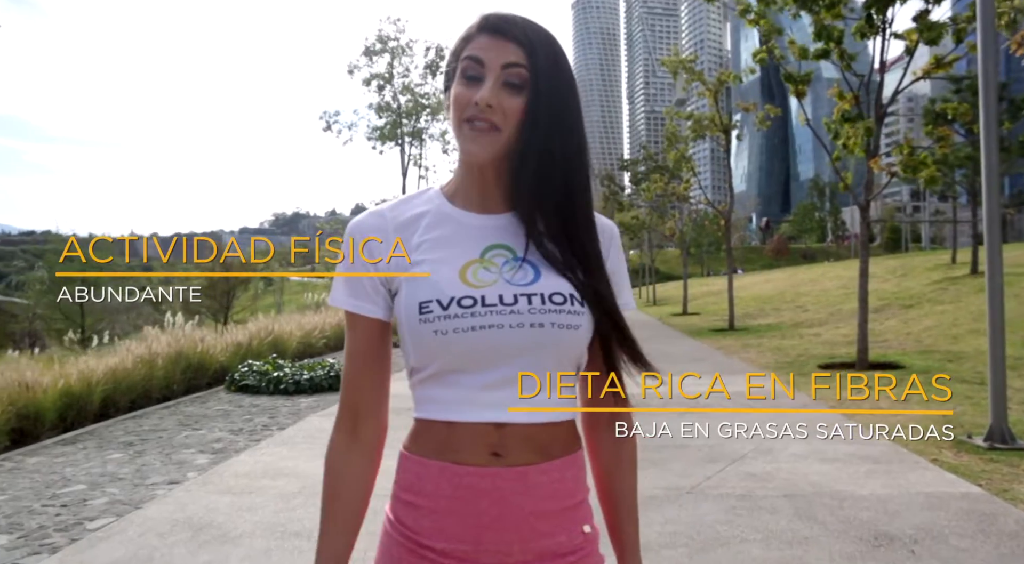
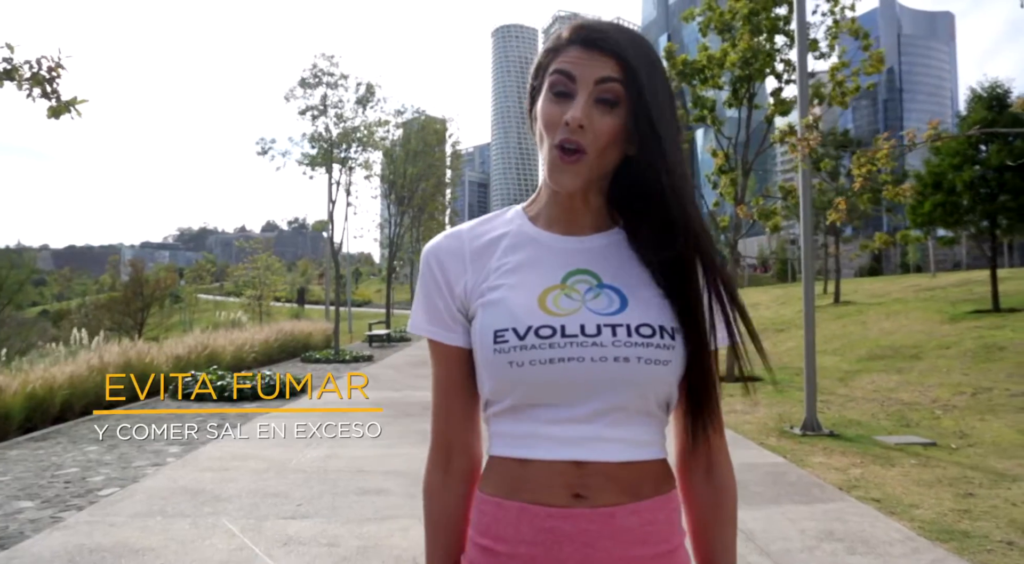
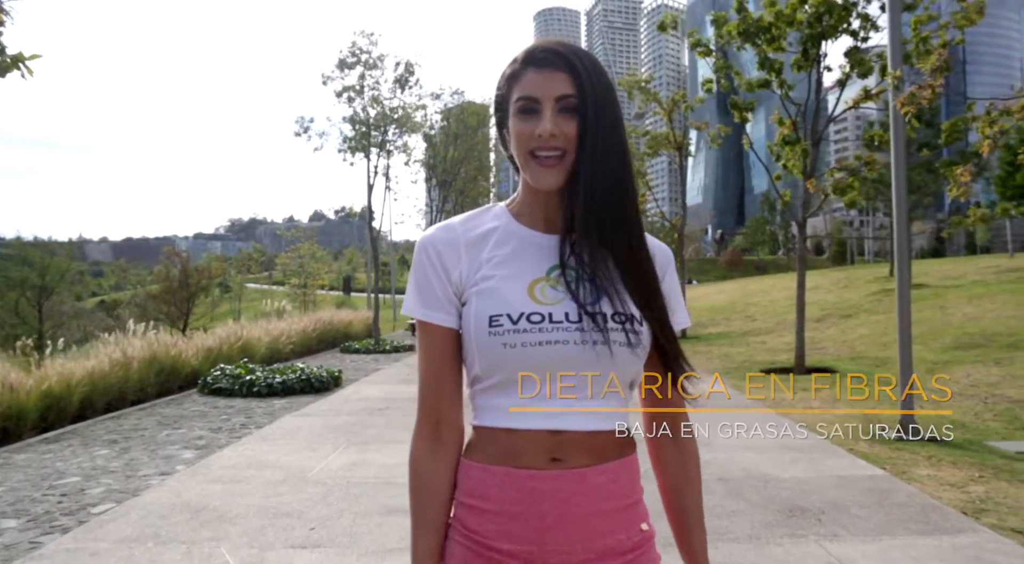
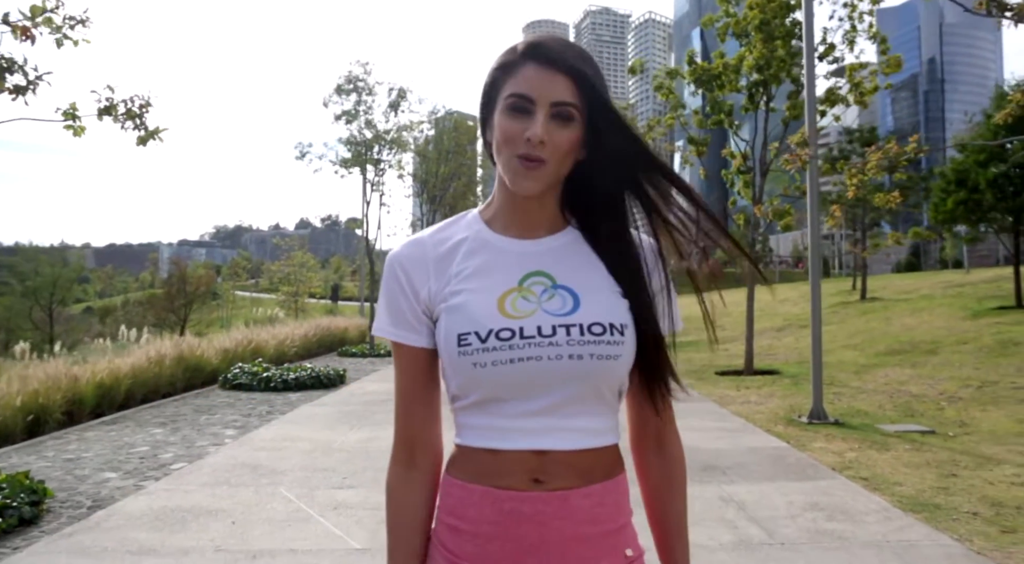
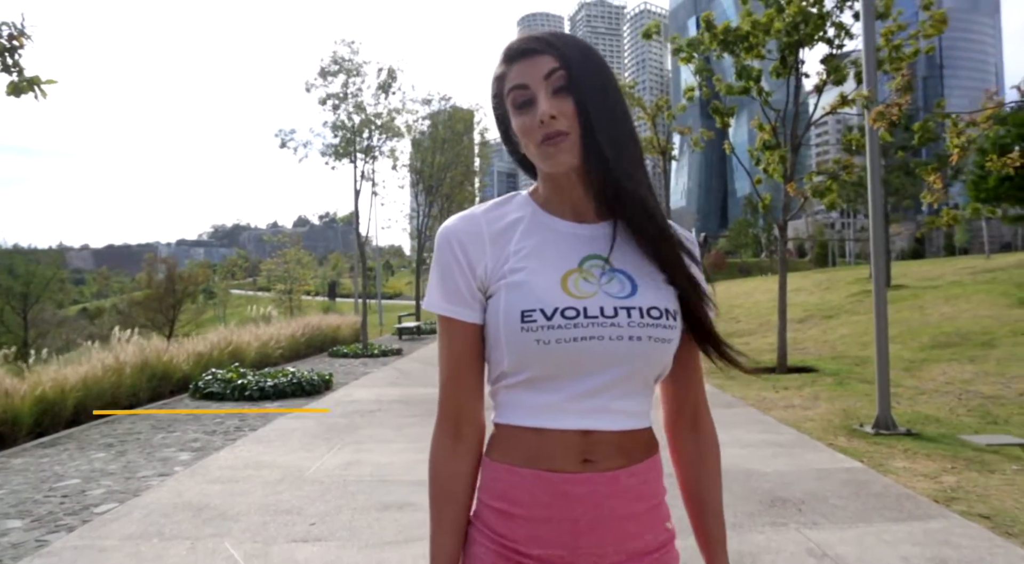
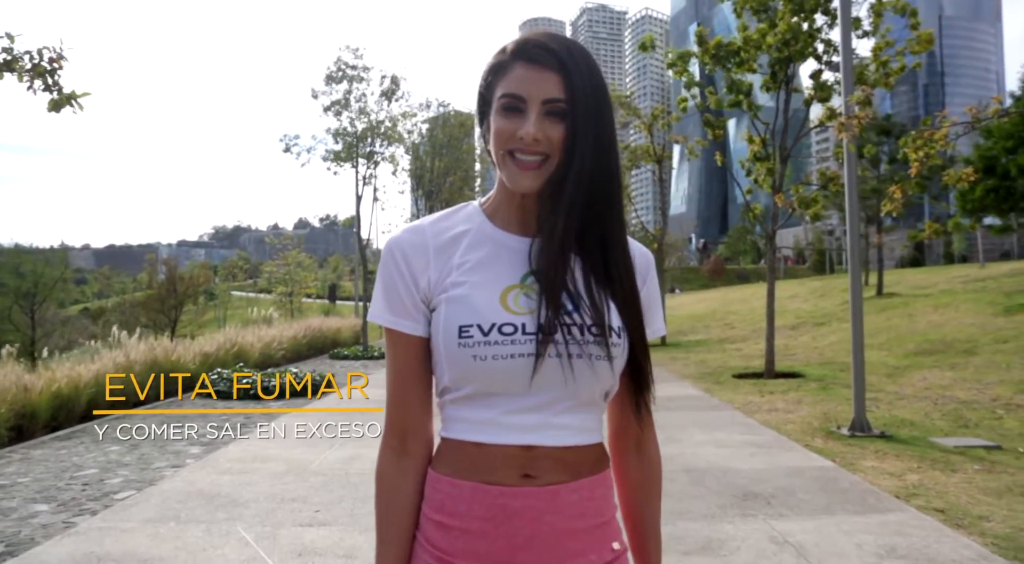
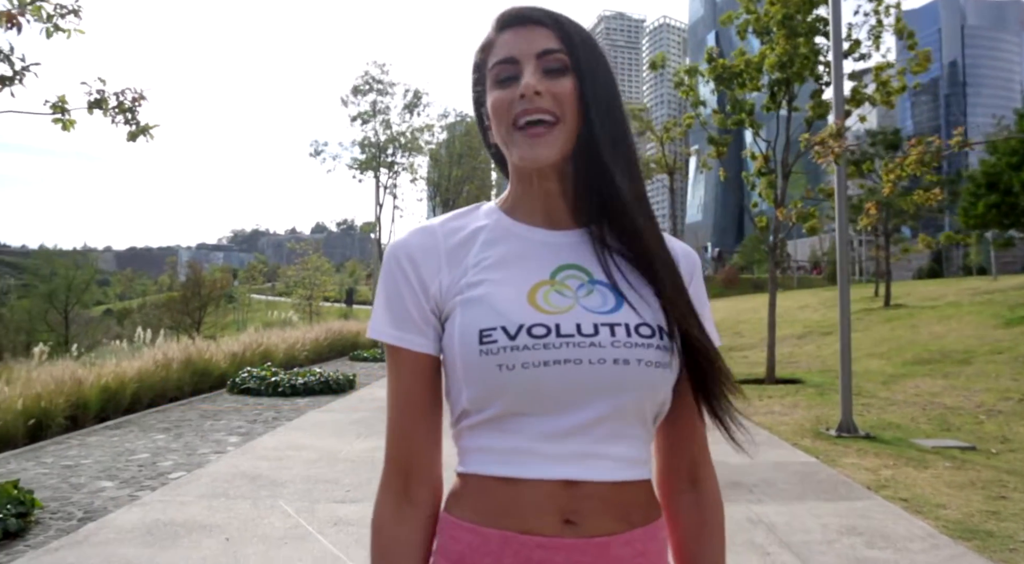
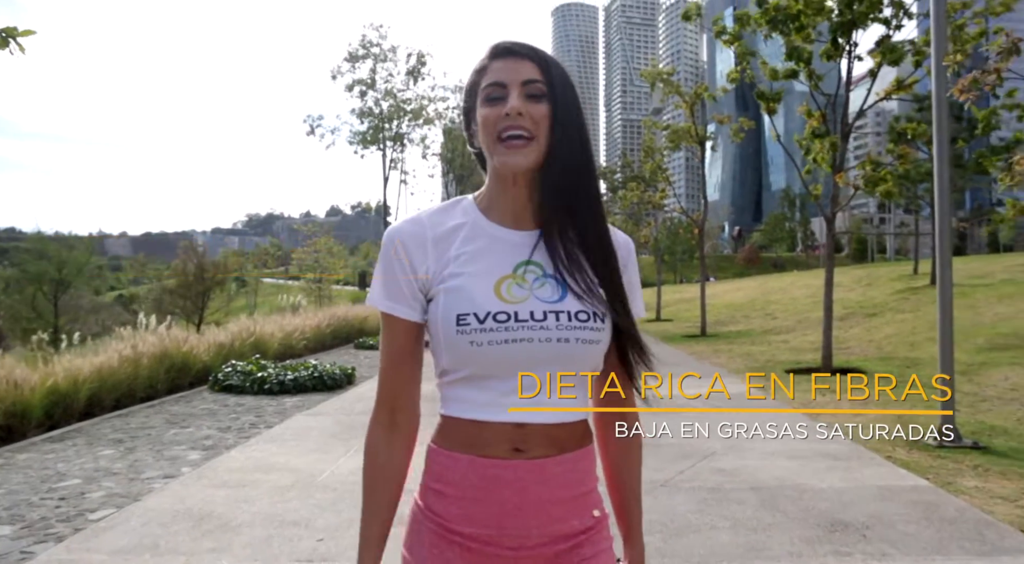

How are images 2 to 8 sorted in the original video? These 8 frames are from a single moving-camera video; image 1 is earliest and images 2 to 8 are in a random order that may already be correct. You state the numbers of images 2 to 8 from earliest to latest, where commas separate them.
8, 3, 5, 6, 2, 7, 4
